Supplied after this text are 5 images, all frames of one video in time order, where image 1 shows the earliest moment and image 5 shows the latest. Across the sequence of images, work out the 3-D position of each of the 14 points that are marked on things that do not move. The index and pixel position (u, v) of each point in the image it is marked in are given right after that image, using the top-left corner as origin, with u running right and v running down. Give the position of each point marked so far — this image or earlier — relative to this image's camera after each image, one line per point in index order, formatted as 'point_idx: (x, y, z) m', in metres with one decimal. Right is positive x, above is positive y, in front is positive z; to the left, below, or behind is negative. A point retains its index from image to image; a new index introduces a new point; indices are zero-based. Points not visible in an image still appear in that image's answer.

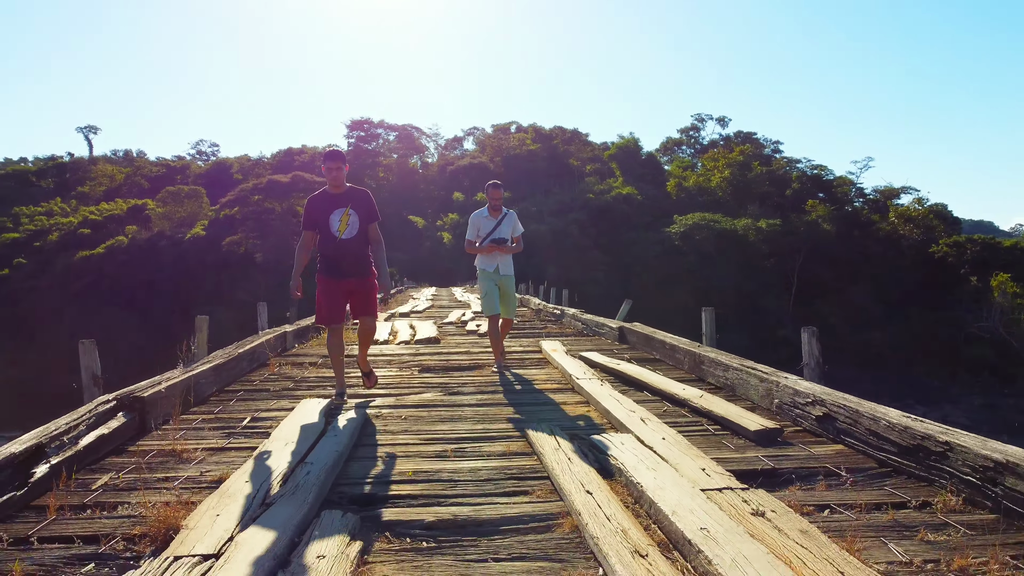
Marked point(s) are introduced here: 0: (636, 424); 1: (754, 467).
0: (+0.4, -0.5, +3.0) m
1: (+0.7, -0.5, +2.5) m
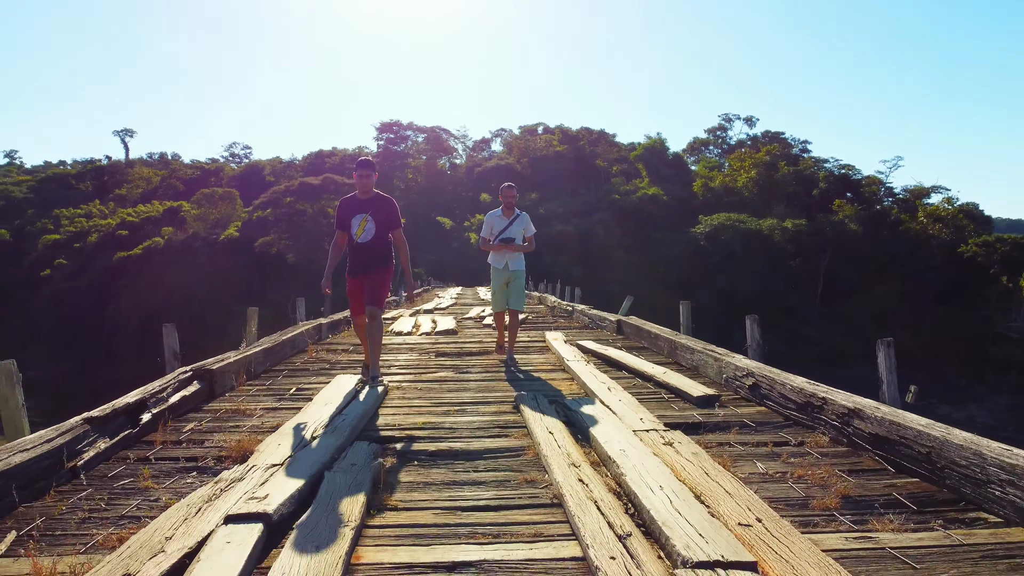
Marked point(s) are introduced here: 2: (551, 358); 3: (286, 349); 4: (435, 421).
0: (+0.4, -0.5, +3.7) m
1: (+0.7, -0.5, +3.2) m
2: (+0.3, -0.5, +5.3) m
3: (-1.4, -0.4, +5.2) m
4: (-0.3, -0.5, +3.3) m
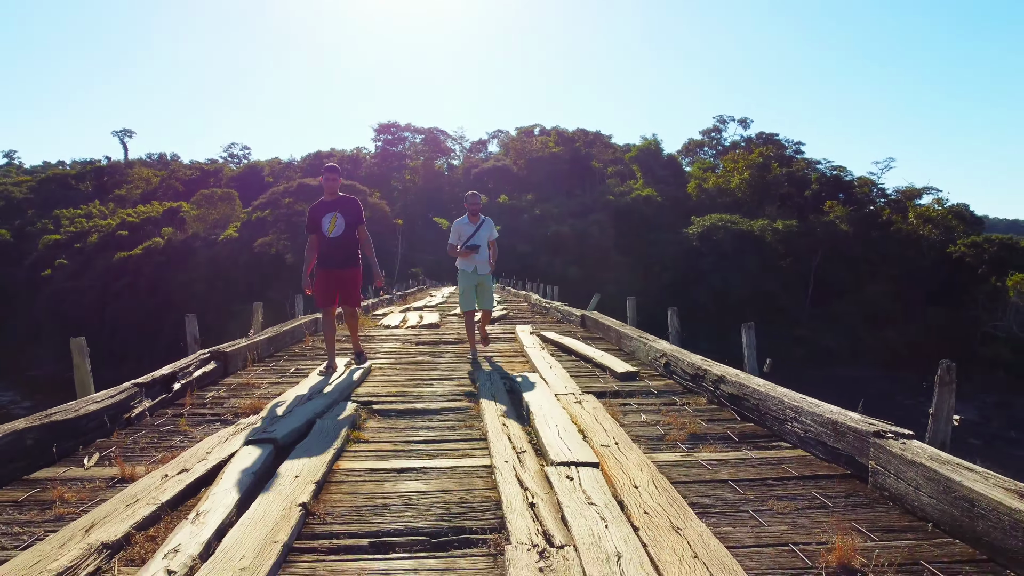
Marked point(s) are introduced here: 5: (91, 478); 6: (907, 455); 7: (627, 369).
0: (+0.2, -0.5, +4.5) m
1: (+0.5, -0.5, +4.0) m
2: (0.0, -0.4, +6.2) m
3: (-1.7, -0.4, +6.0) m
4: (-0.5, -0.5, +4.2) m
5: (-1.3, -0.6, +2.5) m
6: (+1.0, -0.4, +2.1) m
7: (+0.6, -0.4, +4.4) m
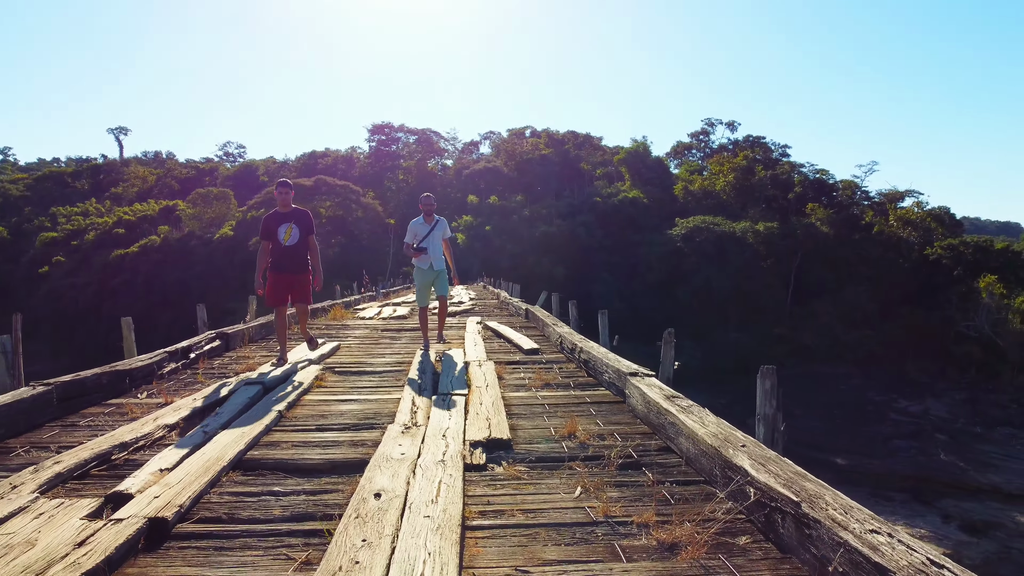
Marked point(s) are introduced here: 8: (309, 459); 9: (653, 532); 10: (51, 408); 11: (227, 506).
0: (-0.3, -0.4, +6.0) m
1: (0.0, -0.5, +5.5) m
2: (-0.5, -0.4, +7.6) m
3: (-2.2, -0.3, +7.5) m
4: (-1.0, -0.5, +5.6) m
5: (-1.8, -0.5, +3.9) m
6: (+0.5, -0.4, +3.5) m
7: (+0.1, -0.4, +5.8) m
8: (-0.7, -0.6, +2.9) m
9: (+0.4, -0.6, +2.0) m
10: (-2.0, -0.5, +3.5) m
11: (-0.8, -0.6, +2.3) m
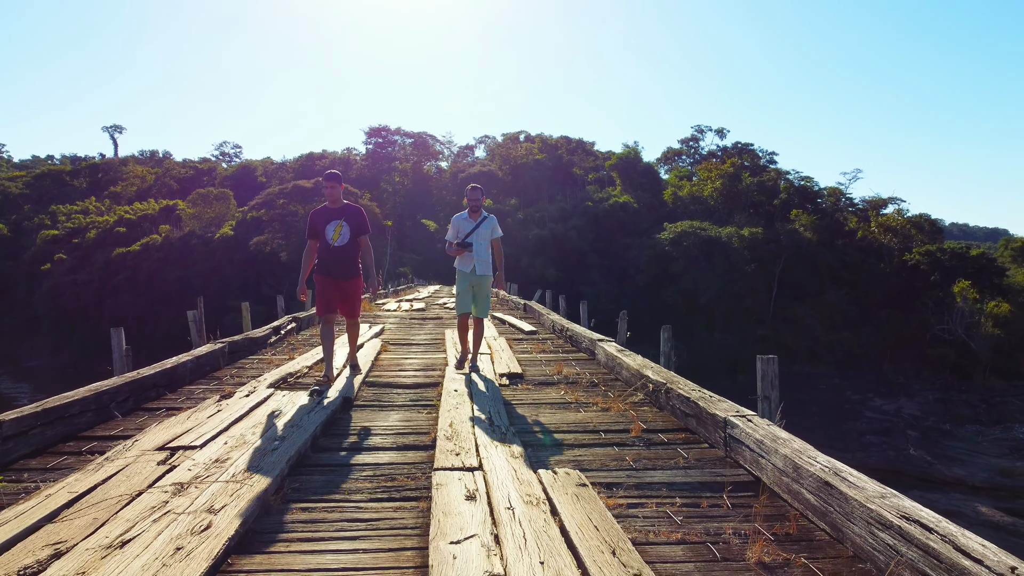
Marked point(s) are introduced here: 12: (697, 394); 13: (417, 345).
0: (-0.3, -0.4, +8.0) m
1: (0.0, -0.4, +7.4) m
2: (-0.4, -0.4, +9.6) m
3: (-2.1, -0.3, +9.4) m
4: (-1.0, -0.5, +7.6) m
5: (-1.7, -0.5, +5.9) m
6: (+0.6, -0.4, +5.5) m
7: (+0.2, -0.4, +7.8) m
8: (-0.6, -0.5, +4.8) m
9: (+0.4, -0.6, +4.0) m
10: (-1.9, -0.5, +5.4) m
11: (-0.7, -0.6, +4.3) m
12: (+0.8, -0.5, +3.5) m
13: (-0.8, -0.5, +6.8) m
